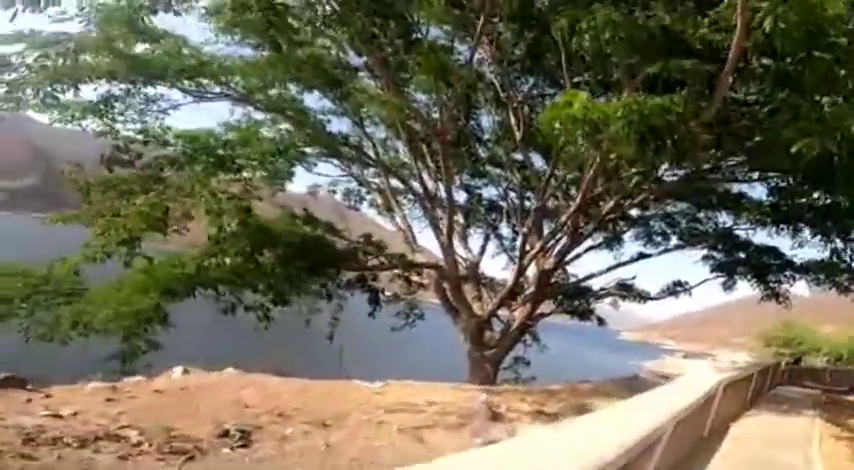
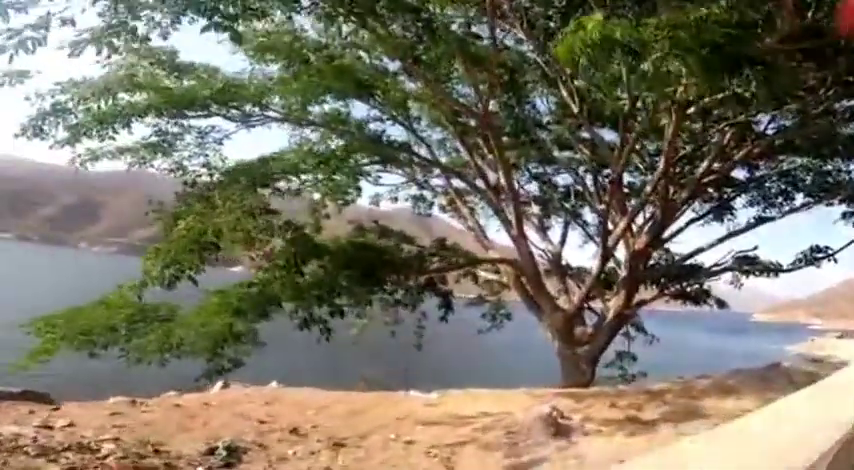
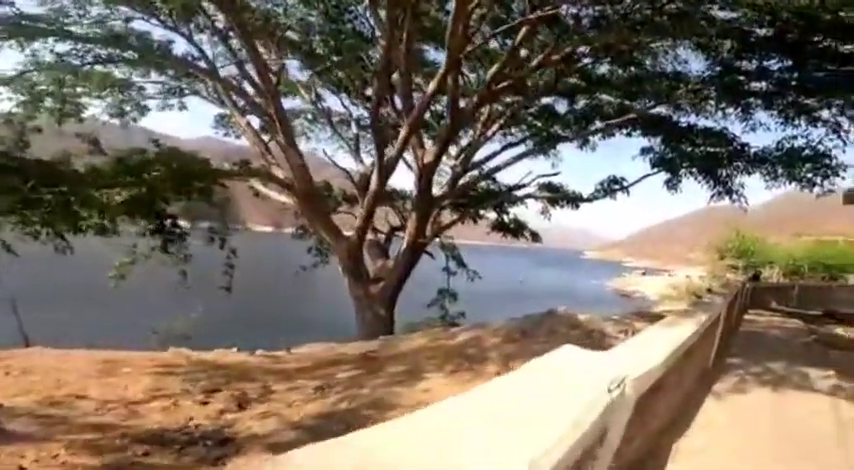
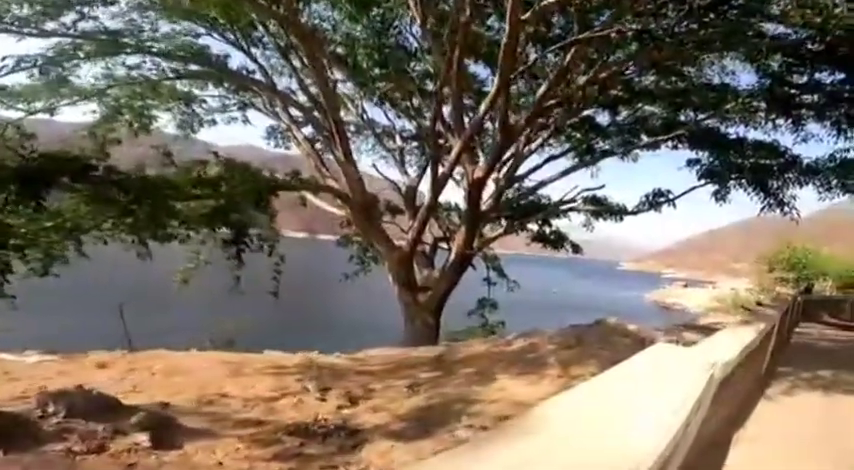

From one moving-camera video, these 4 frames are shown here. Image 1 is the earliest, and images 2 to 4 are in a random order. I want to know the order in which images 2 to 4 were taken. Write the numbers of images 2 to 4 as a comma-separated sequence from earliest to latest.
2, 4, 3
